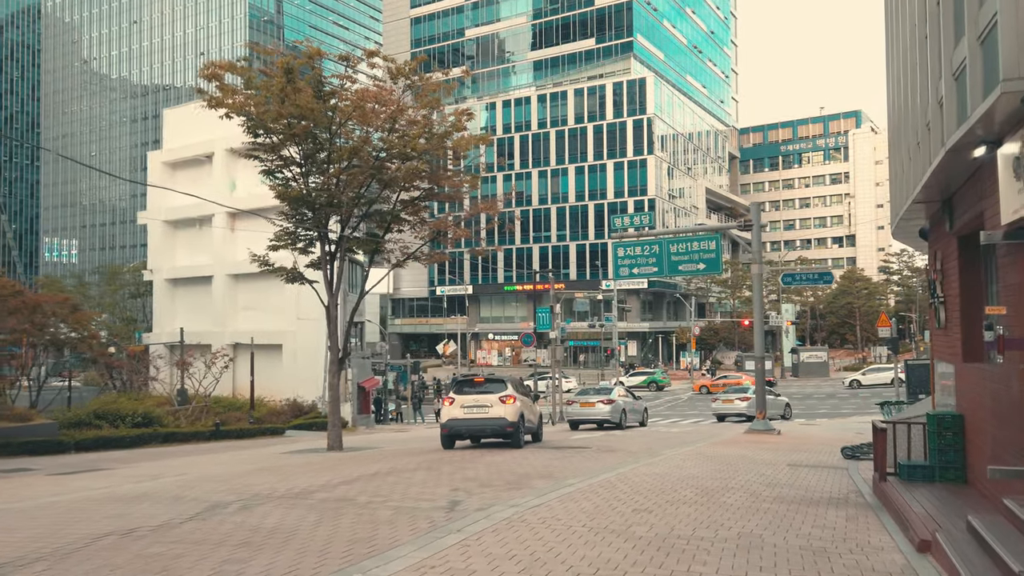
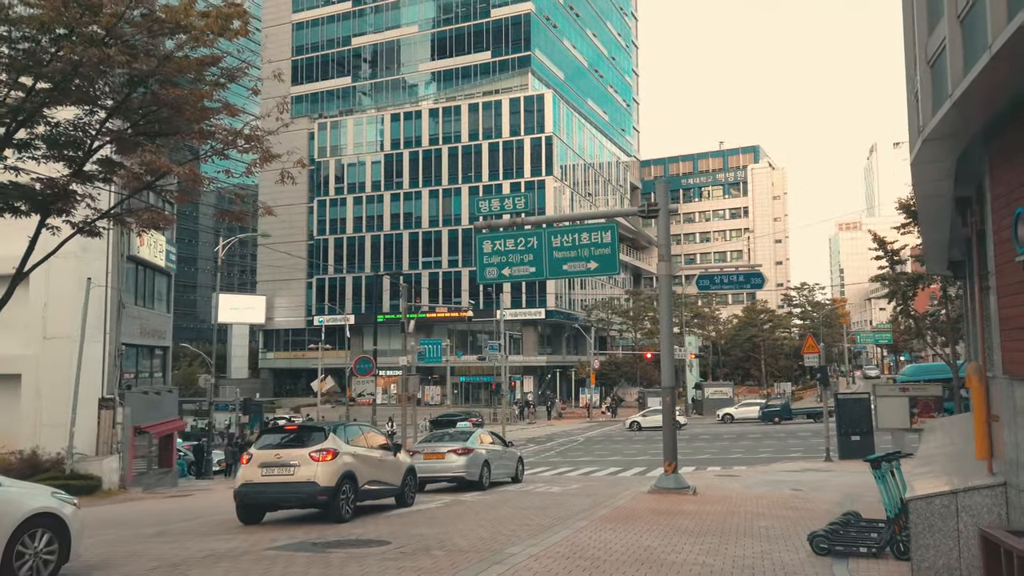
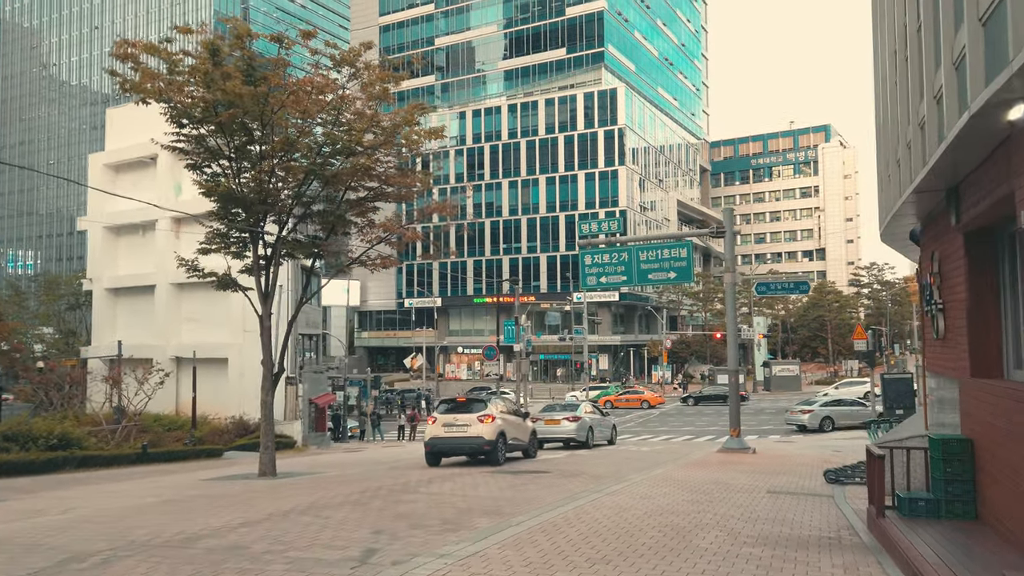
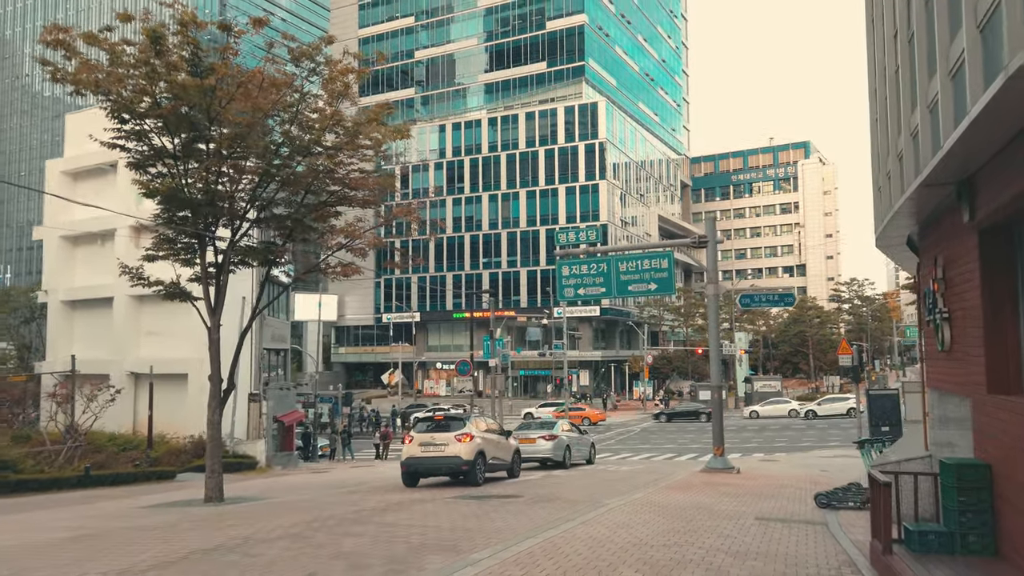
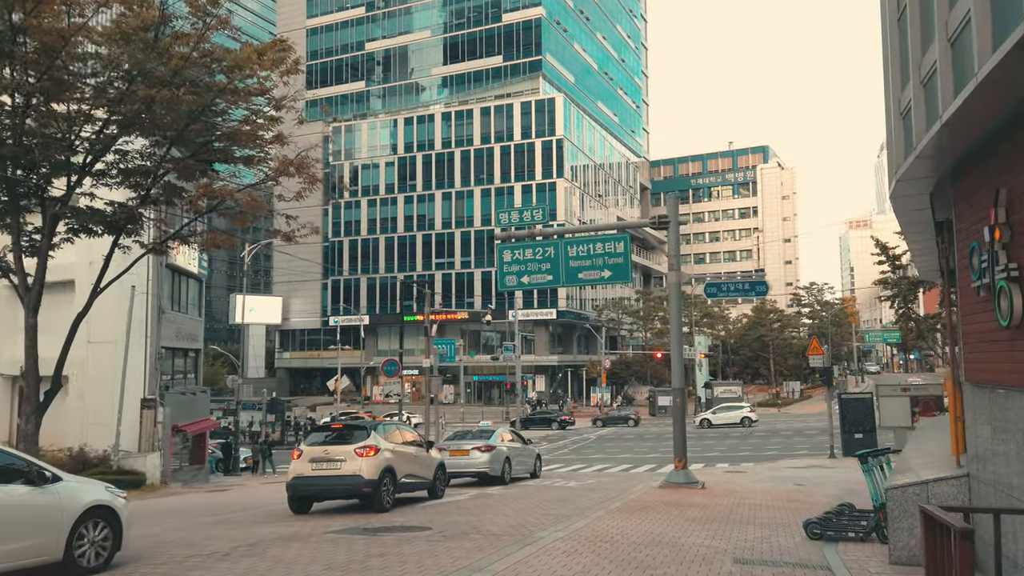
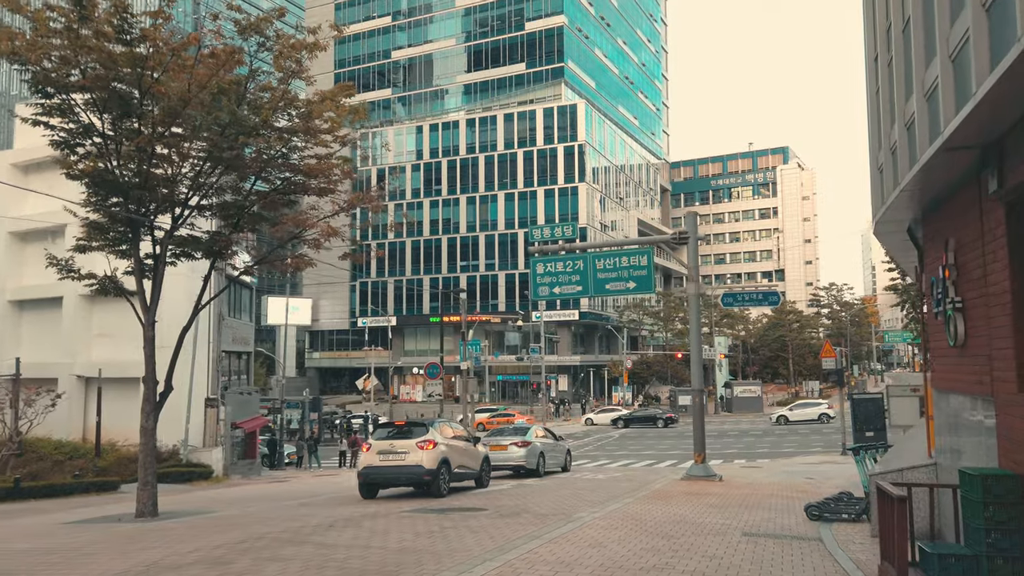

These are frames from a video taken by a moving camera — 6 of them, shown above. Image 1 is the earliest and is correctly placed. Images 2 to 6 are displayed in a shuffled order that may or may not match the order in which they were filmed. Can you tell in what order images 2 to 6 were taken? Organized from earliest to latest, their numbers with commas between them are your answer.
3, 4, 6, 5, 2
